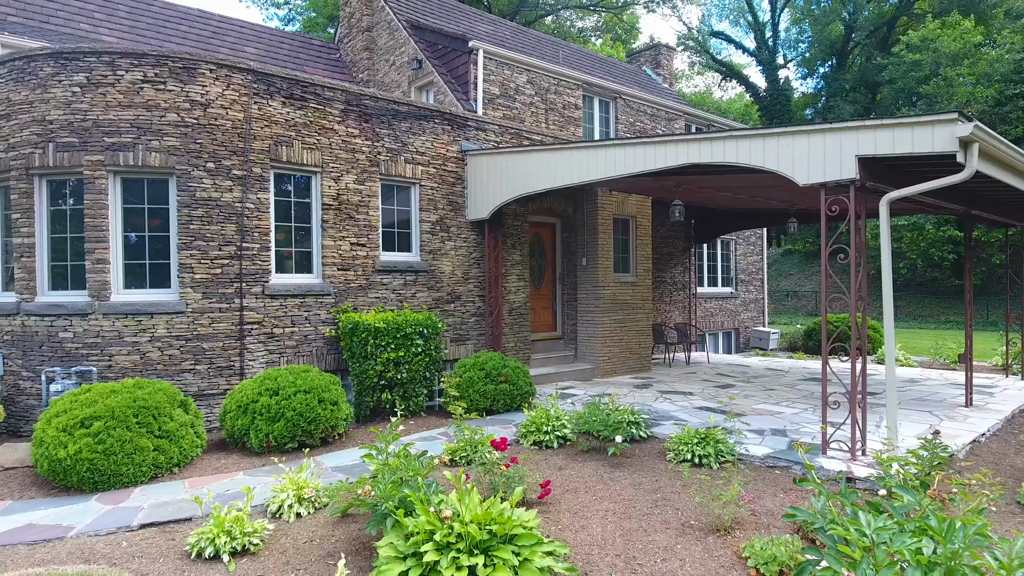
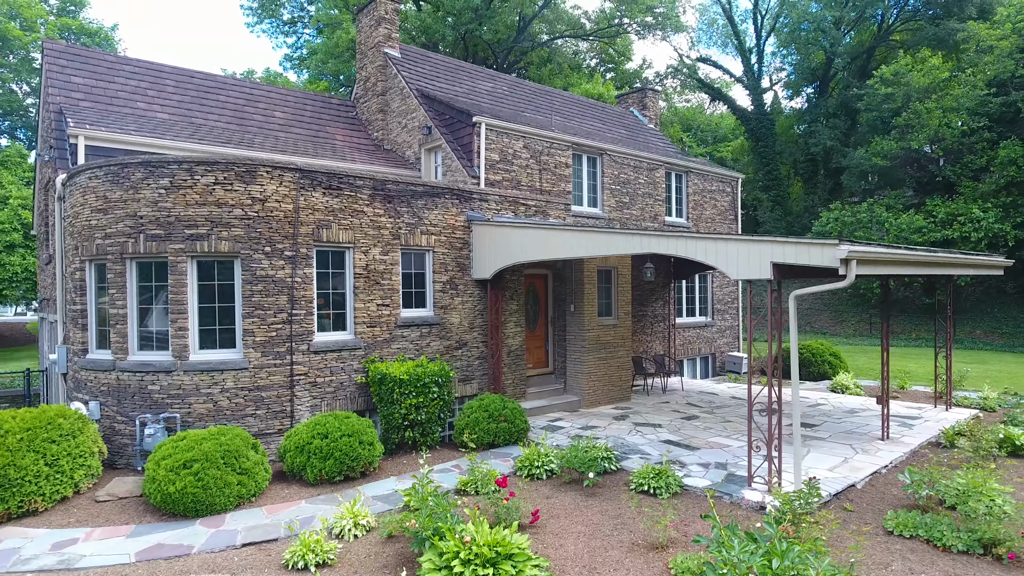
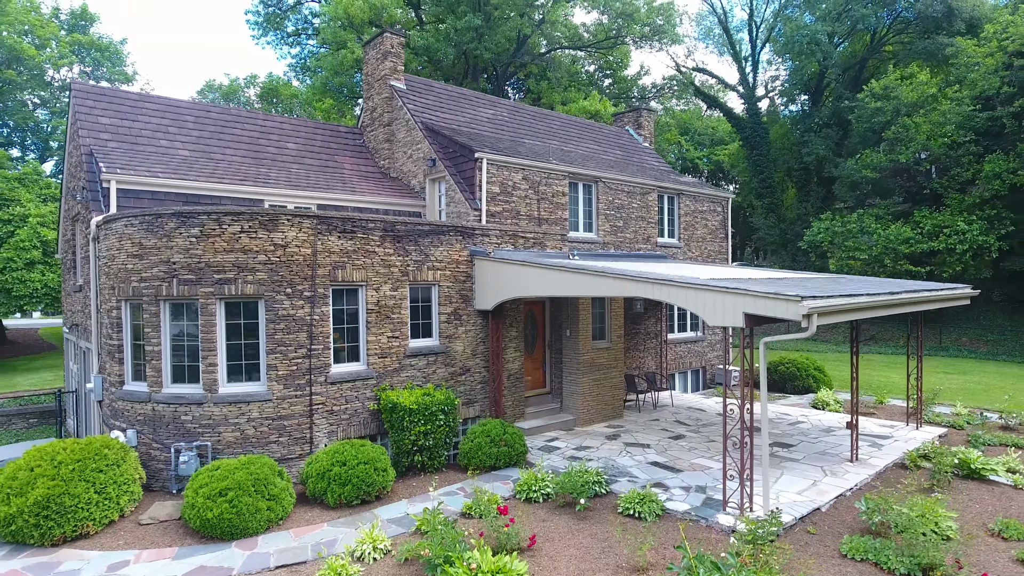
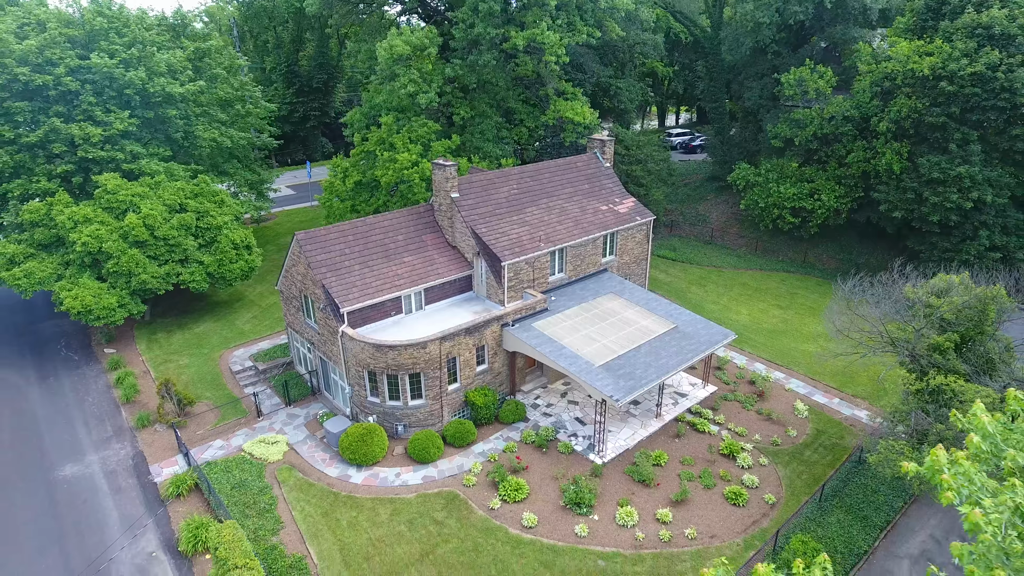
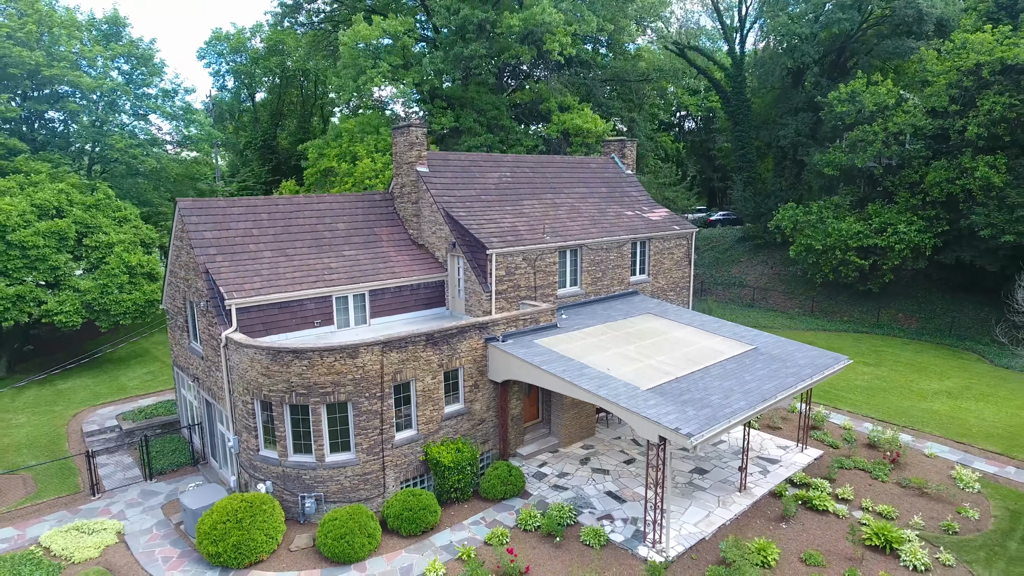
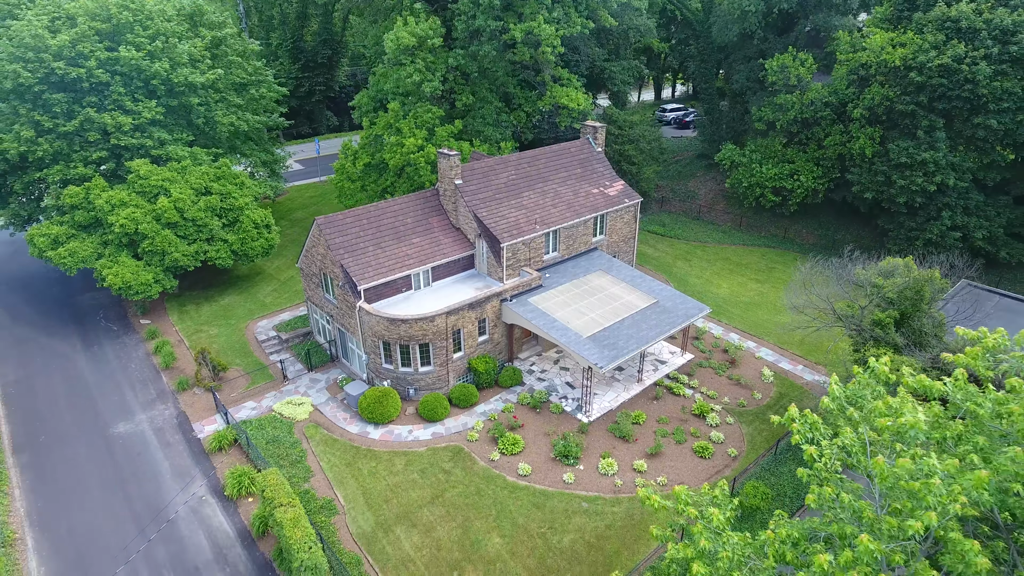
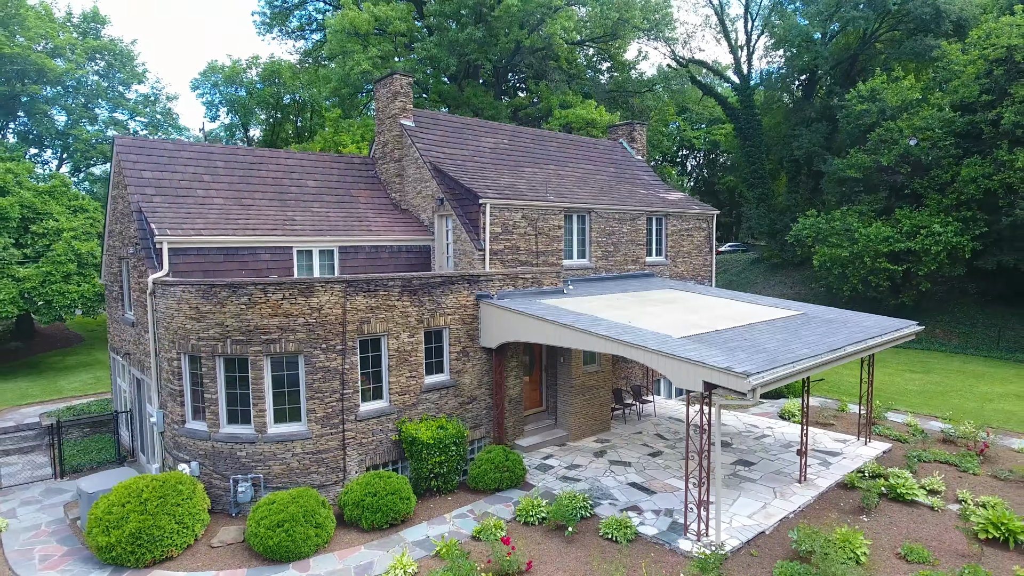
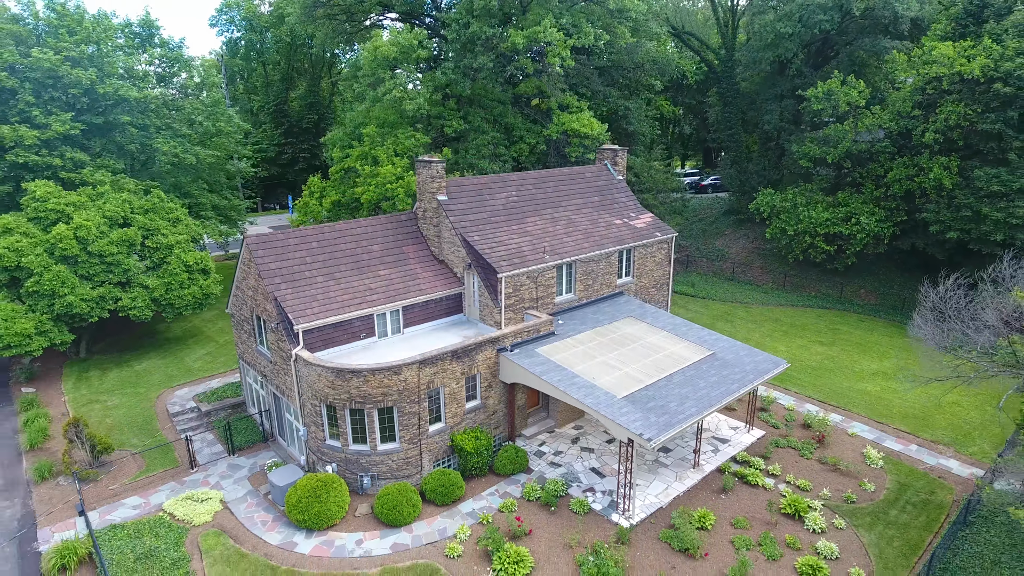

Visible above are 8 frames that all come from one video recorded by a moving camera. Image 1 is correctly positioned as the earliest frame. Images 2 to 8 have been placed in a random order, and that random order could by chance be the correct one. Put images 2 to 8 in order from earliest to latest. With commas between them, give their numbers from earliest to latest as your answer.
2, 3, 7, 5, 8, 4, 6
